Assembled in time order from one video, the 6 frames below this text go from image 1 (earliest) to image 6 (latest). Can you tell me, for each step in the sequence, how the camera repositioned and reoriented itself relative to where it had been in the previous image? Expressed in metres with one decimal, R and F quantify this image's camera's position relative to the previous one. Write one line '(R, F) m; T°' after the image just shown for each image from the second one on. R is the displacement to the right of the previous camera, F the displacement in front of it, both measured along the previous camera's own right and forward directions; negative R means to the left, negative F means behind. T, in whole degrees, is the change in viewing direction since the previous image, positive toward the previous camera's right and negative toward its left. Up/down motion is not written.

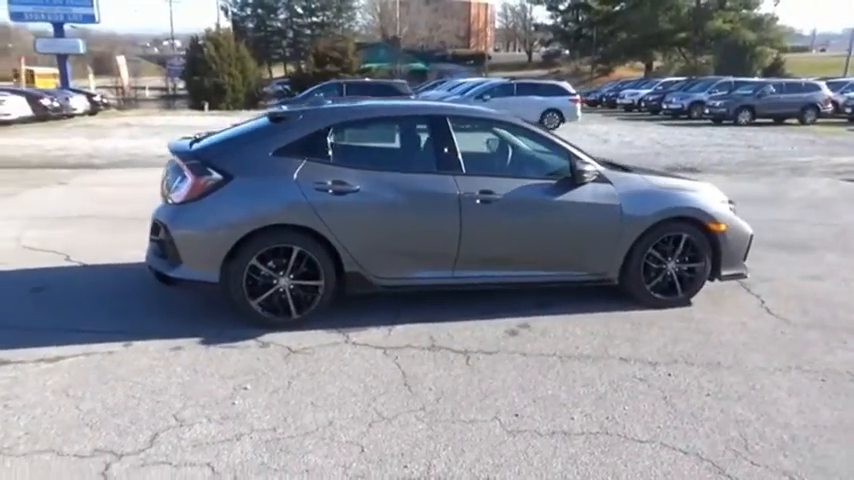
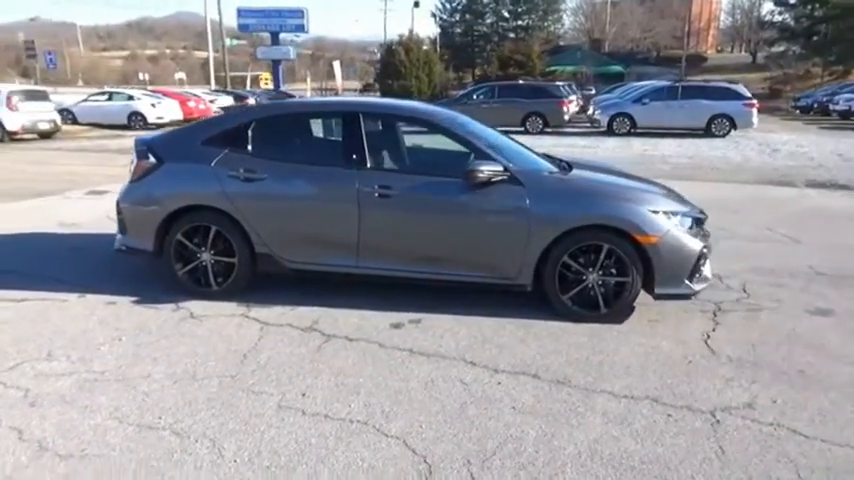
(+2.2, +0.2) m; -18°
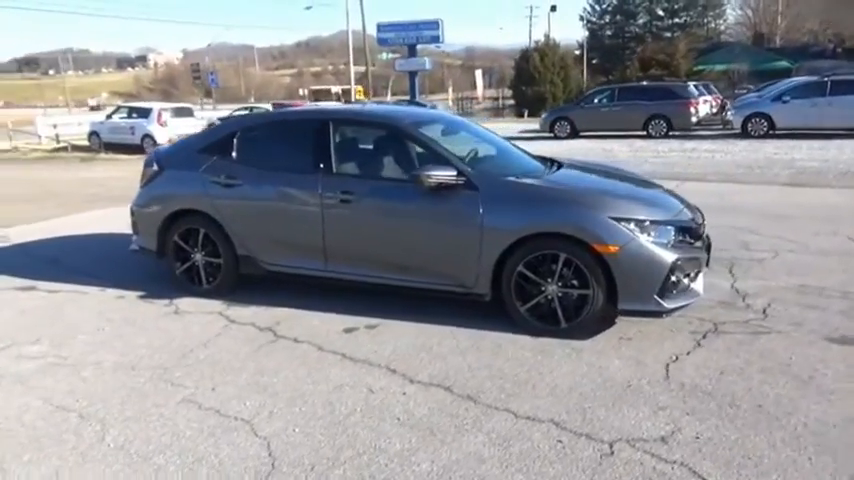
(+1.4, +0.2) m; -13°
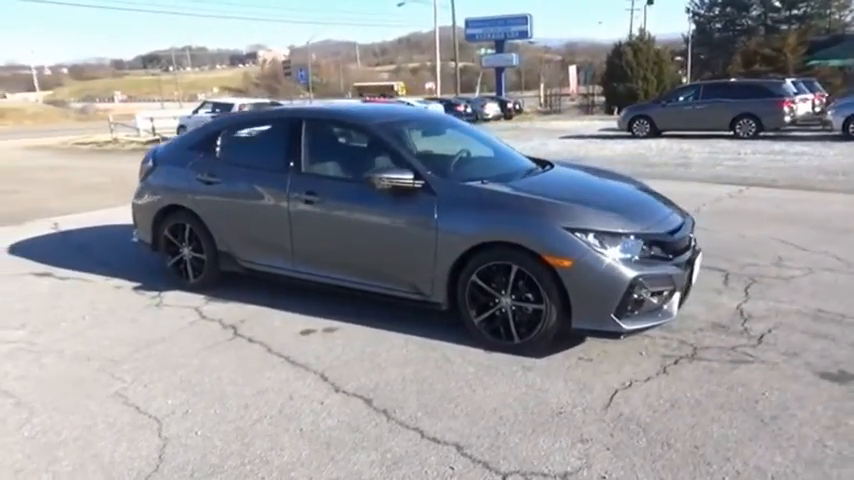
(+0.9, +0.2) m; -8°
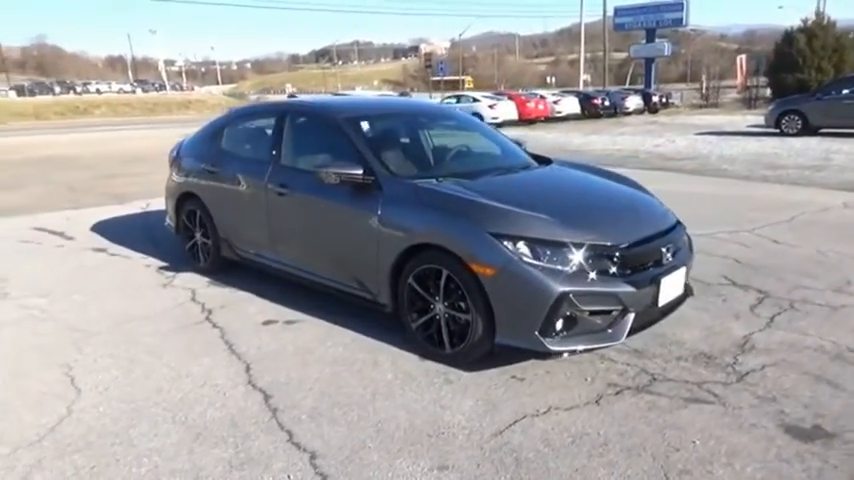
(+1.3, +0.3) m; -14°
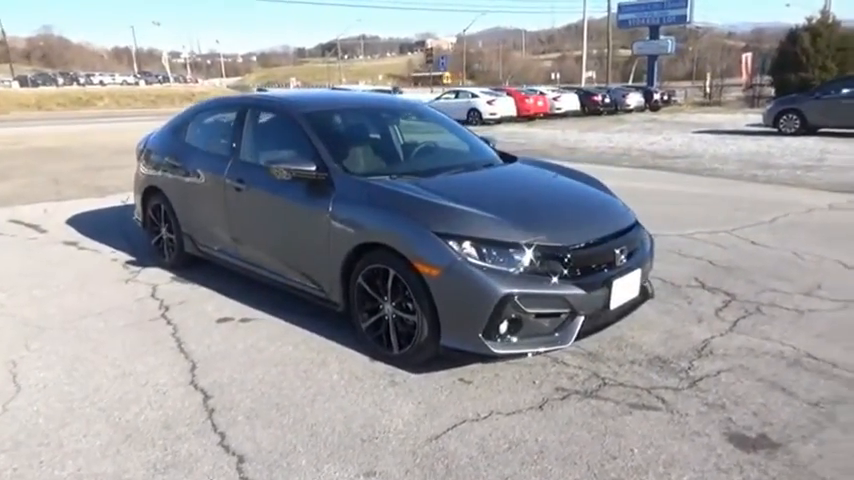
(+0.3, +0.1) m; 0°
